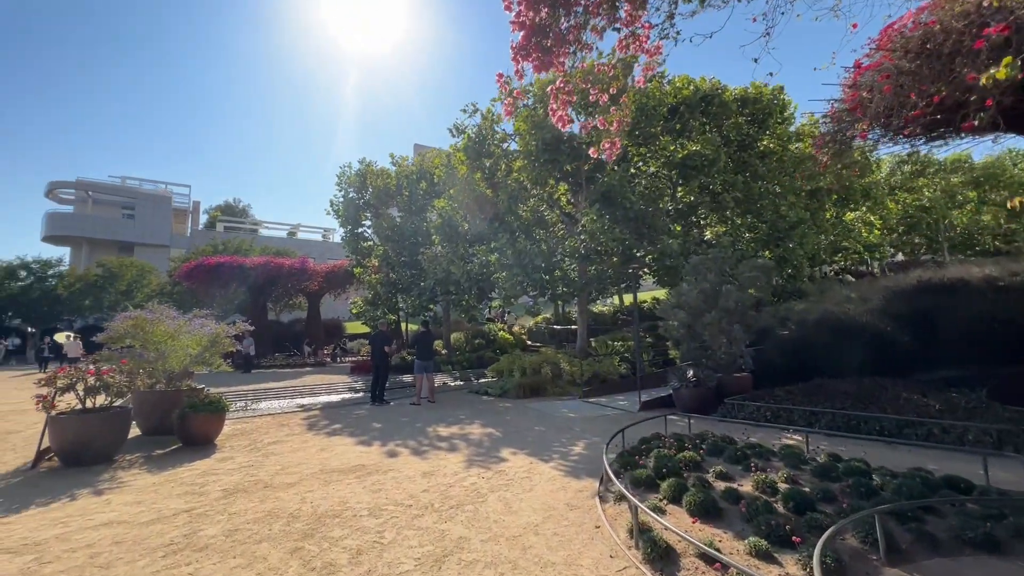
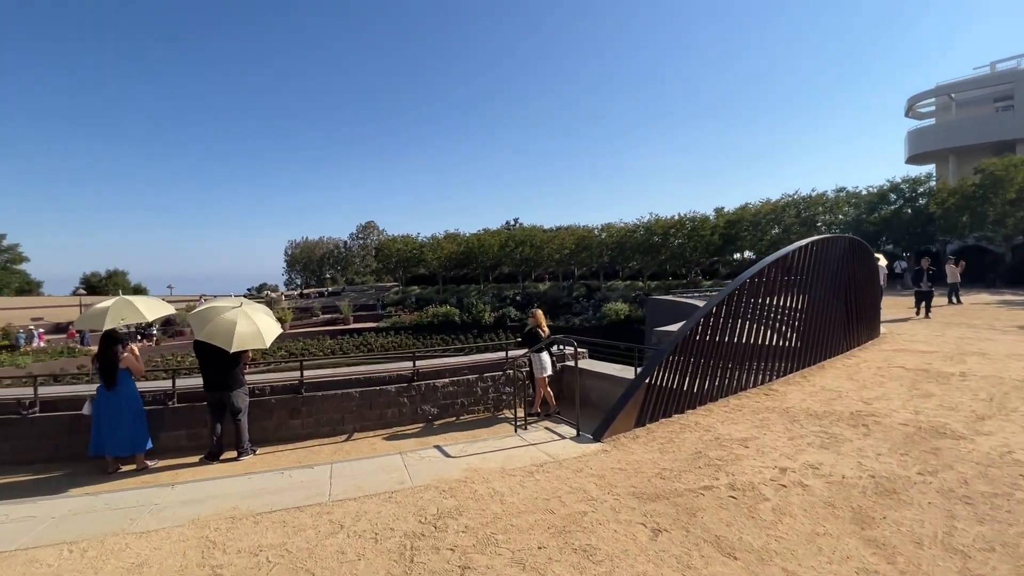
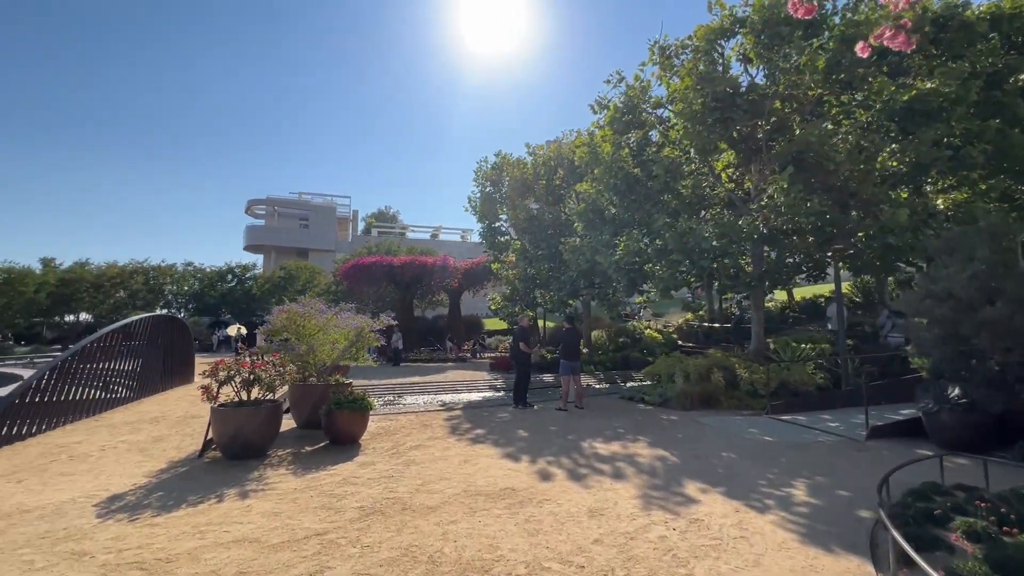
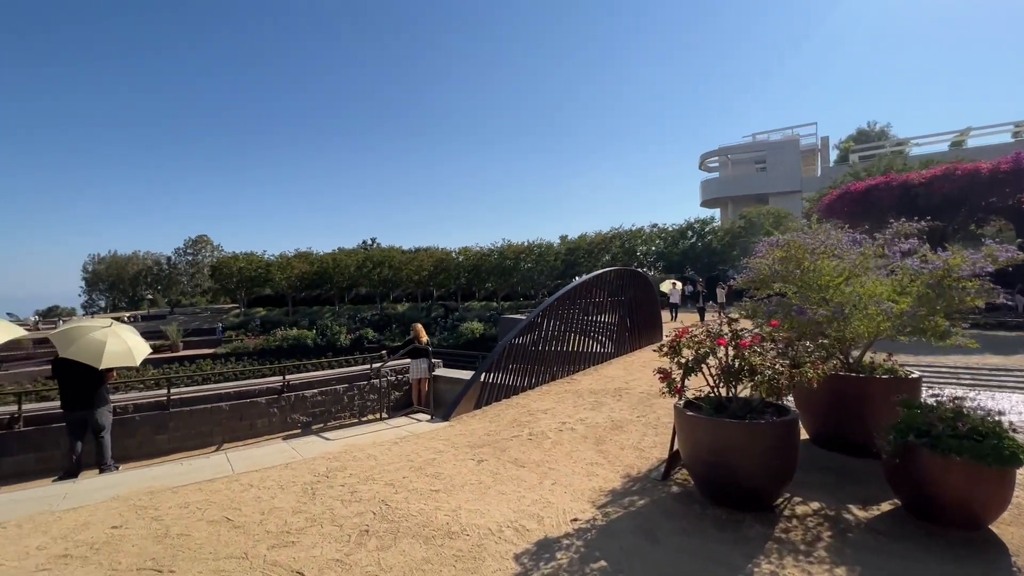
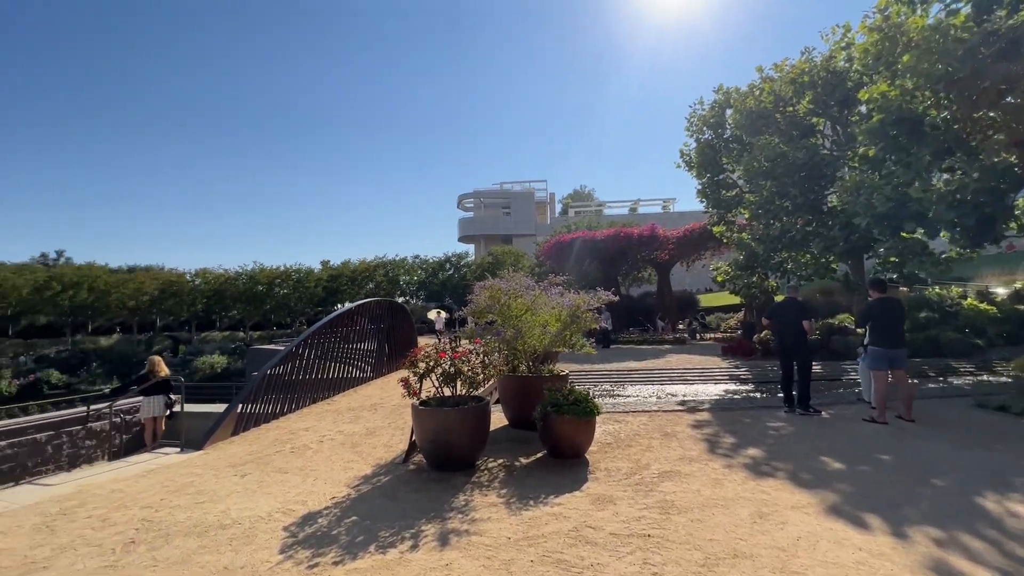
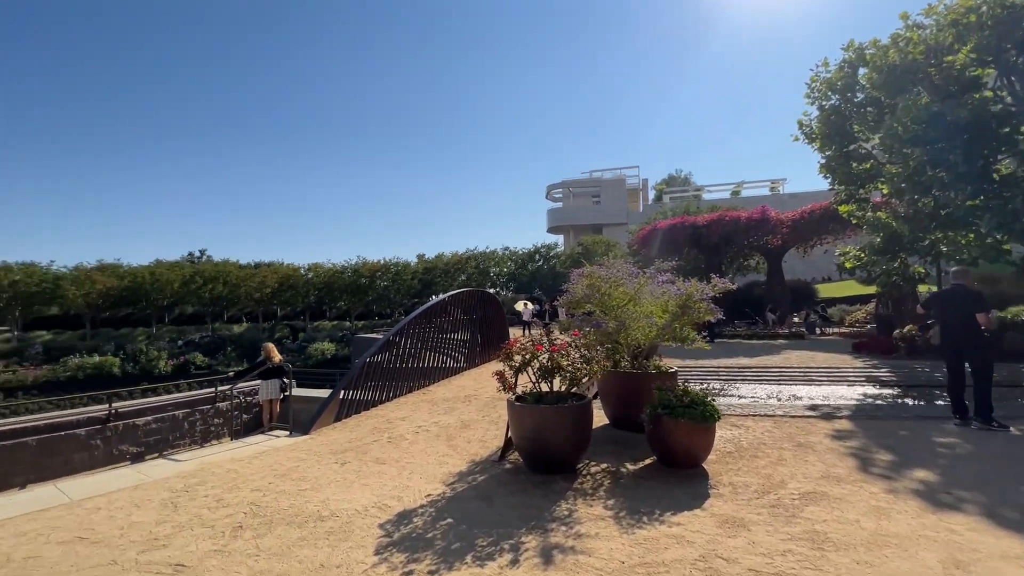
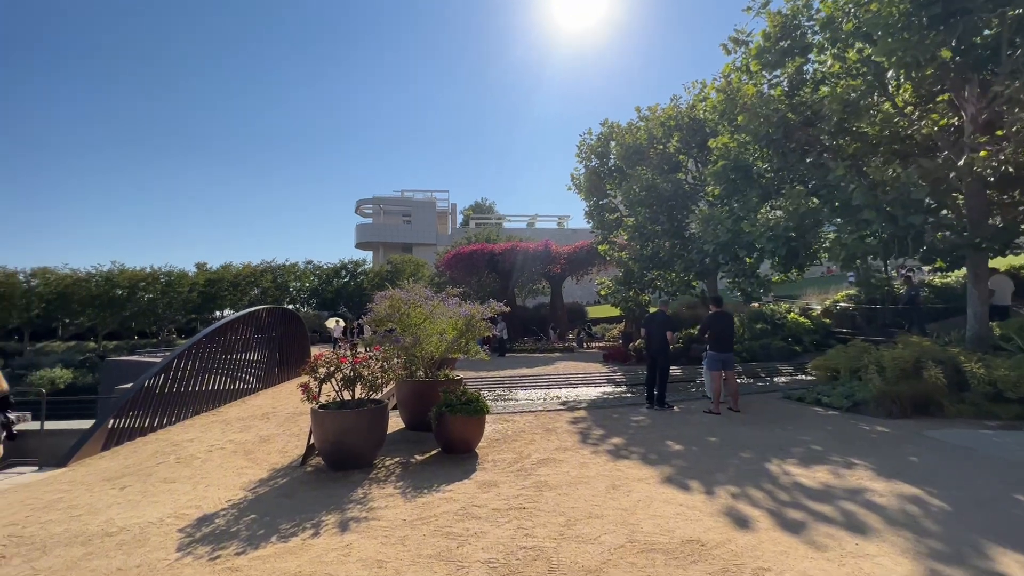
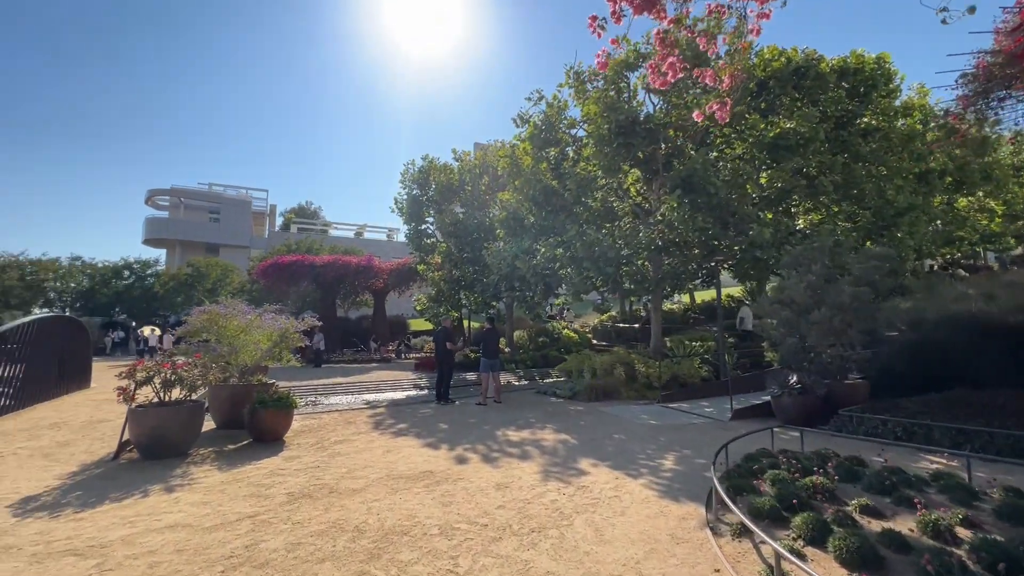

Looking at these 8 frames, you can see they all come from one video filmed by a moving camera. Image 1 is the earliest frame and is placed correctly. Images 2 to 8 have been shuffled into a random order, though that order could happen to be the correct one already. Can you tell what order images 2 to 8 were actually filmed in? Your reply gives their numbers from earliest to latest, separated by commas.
8, 3, 7, 5, 6, 4, 2
